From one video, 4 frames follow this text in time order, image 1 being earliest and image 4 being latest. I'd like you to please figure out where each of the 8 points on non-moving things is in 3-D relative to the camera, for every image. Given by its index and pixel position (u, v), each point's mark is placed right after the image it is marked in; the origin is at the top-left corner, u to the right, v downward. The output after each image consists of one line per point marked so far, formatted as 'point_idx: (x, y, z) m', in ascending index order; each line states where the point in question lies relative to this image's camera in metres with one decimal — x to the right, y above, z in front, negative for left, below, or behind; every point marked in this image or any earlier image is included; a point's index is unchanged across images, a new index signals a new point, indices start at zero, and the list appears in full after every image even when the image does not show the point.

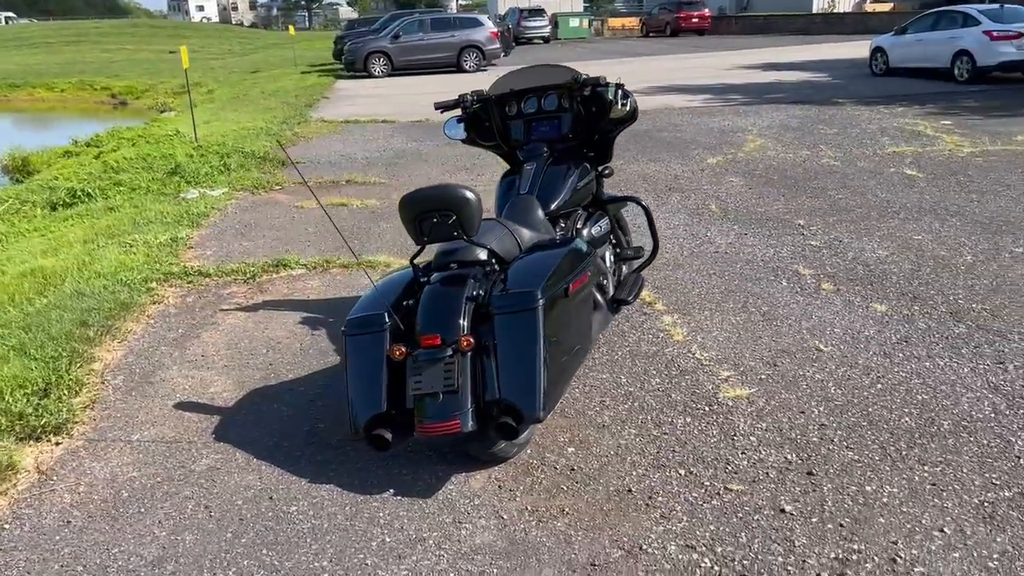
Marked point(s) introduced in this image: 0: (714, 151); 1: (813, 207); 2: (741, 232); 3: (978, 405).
0: (+3.0, +2.0, +12.9) m
1: (+3.1, +0.8, +8.9) m
2: (+2.1, +0.5, +7.9) m
3: (+2.3, -0.6, +4.2) m
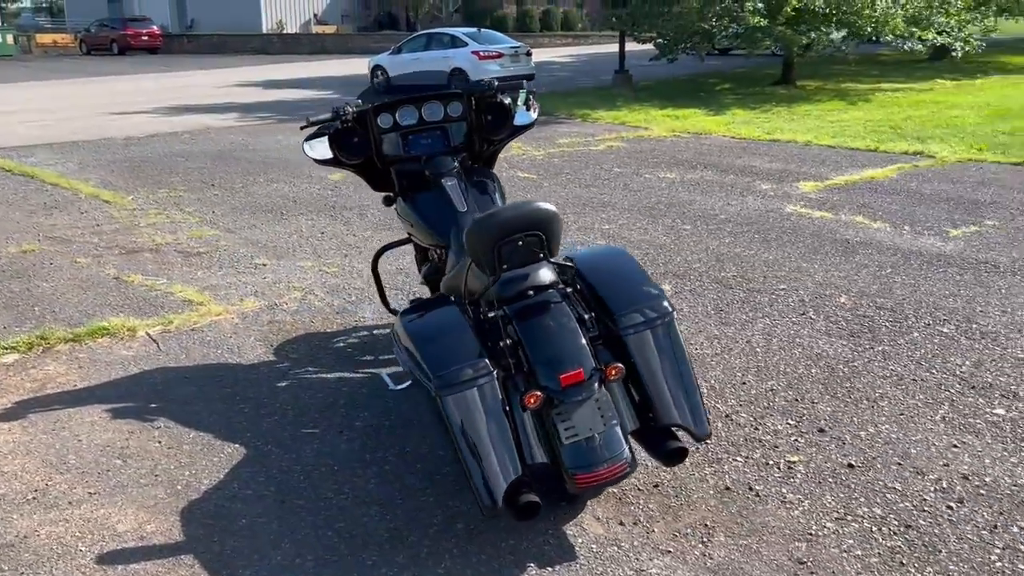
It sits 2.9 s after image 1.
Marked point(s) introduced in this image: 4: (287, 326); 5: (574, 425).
0: (-2.7, +1.7, +12.6) m
1: (-0.3, +0.8, +9.4) m
2: (-0.5, +0.4, +8.0) m
3: (+1.9, -0.4, +5.1) m
4: (-1.5, -0.2, +5.7) m
5: (+0.2, -0.5, +3.0) m
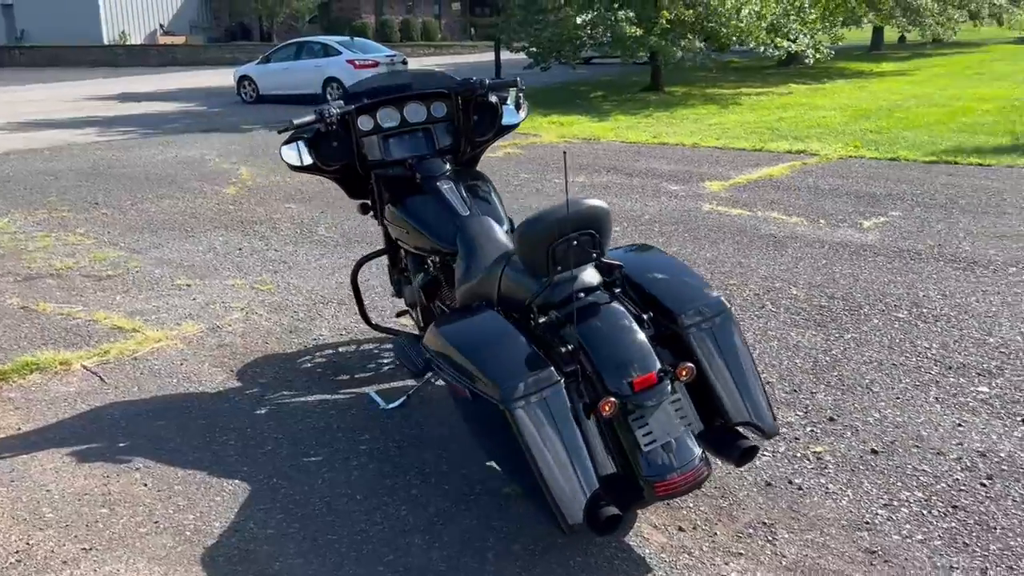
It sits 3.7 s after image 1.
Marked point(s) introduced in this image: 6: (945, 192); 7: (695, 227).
0: (-4.1, +1.4, +11.9) m
1: (-1.1, +0.7, +9.1) m
2: (-1.0, +0.3, +7.7) m
3: (+1.8, -0.3, +5.2) m
4: (-1.6, -0.4, +5.3) m
5: (+0.5, -0.5, +2.8) m
6: (+4.8, +1.1, +9.8) m
7: (+1.7, +0.6, +8.4) m
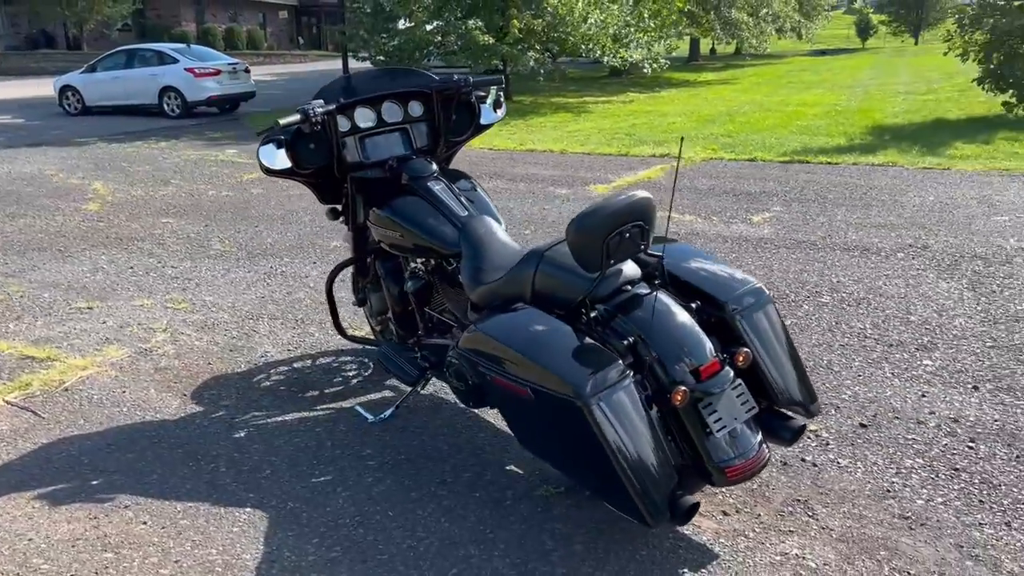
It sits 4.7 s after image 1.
0: (-5.6, +1.1, +10.9) m
1: (-2.1, +0.6, +8.7) m
2: (-1.7, +0.2, +7.4) m
3: (+1.5, -0.2, +5.5) m
4: (-1.8, -0.5, +4.9) m
5: (+0.7, -0.4, +2.9) m
6: (+3.6, +1.2, +10.6) m
7: (+0.9, +0.6, +8.6) m
